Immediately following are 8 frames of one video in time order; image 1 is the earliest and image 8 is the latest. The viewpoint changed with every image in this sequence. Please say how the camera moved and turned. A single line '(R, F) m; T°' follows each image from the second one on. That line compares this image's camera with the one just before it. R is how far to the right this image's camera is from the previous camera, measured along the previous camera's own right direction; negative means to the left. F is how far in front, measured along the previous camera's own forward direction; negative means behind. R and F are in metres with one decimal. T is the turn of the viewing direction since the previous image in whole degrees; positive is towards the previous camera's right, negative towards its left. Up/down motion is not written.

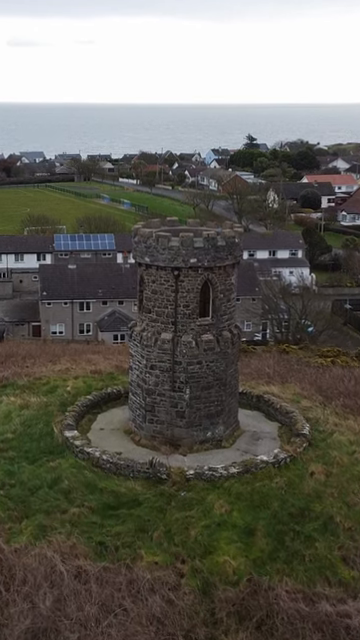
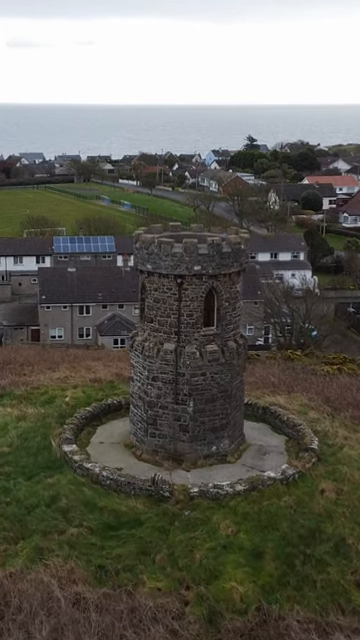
(-0.1, +0.8) m; 0°
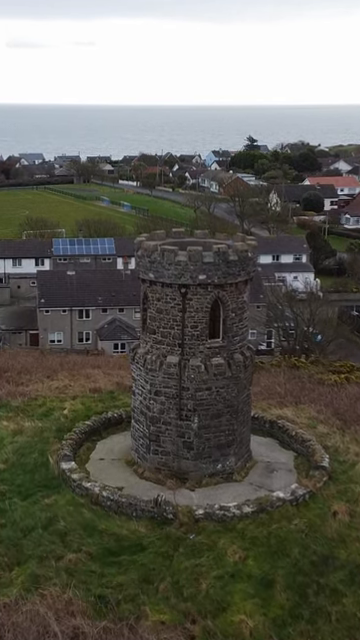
(-0.1, +0.8) m; 0°
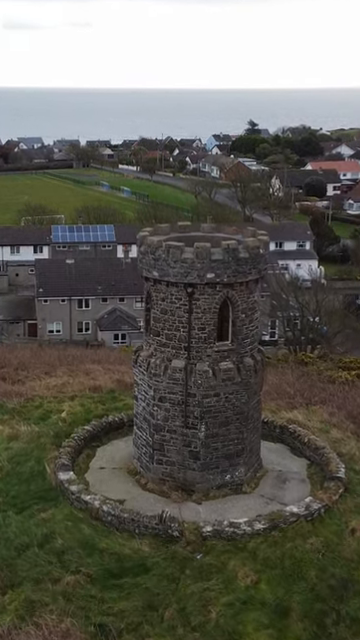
(-0.1, +1.2) m; 0°
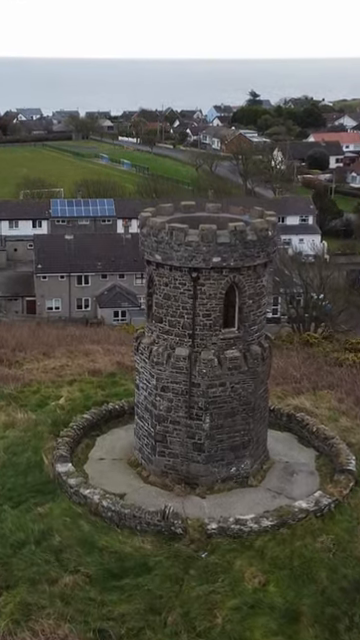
(-0.1, +0.8) m; 0°
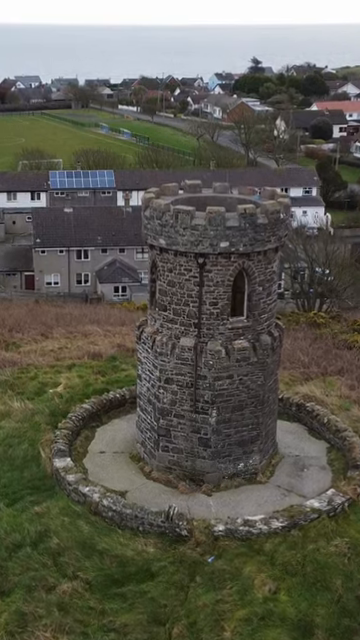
(-0.1, +0.9) m; 0°
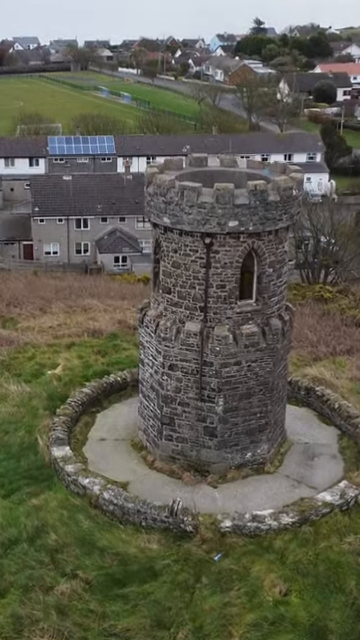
(-0.1, +0.8) m; 0°
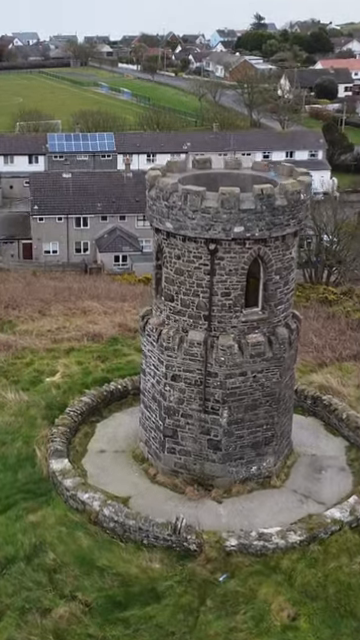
(-0.1, +0.5) m; 0°
